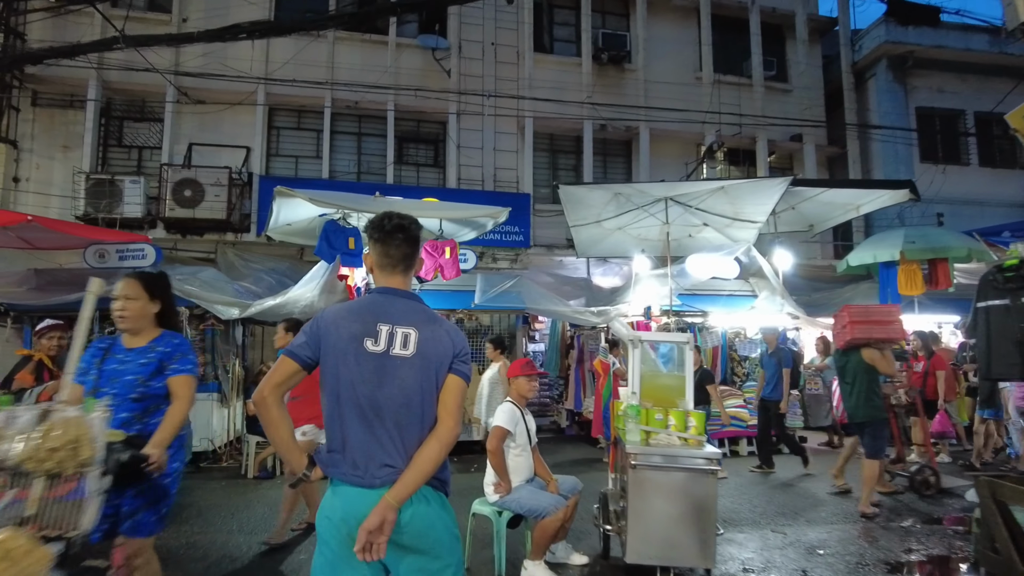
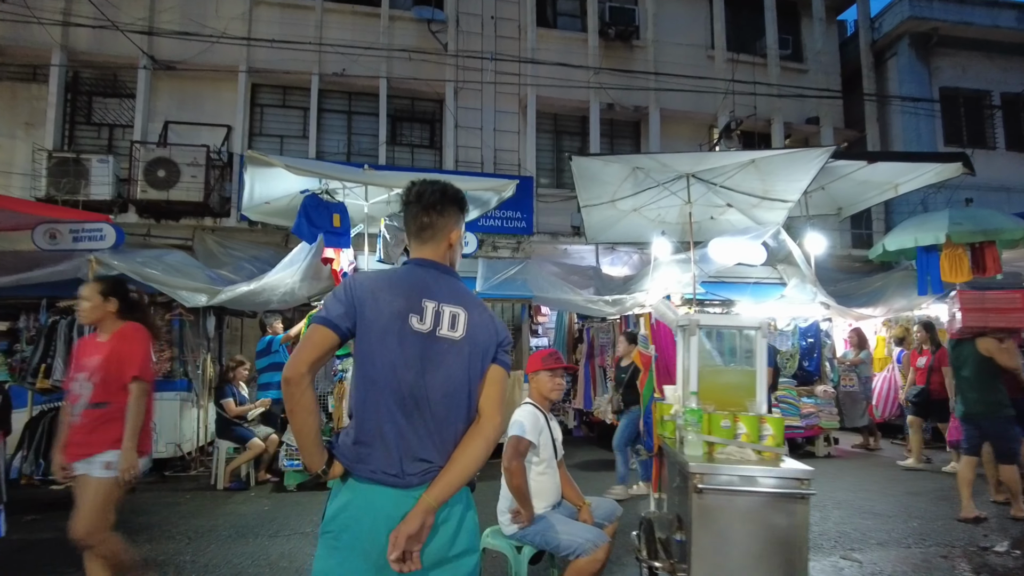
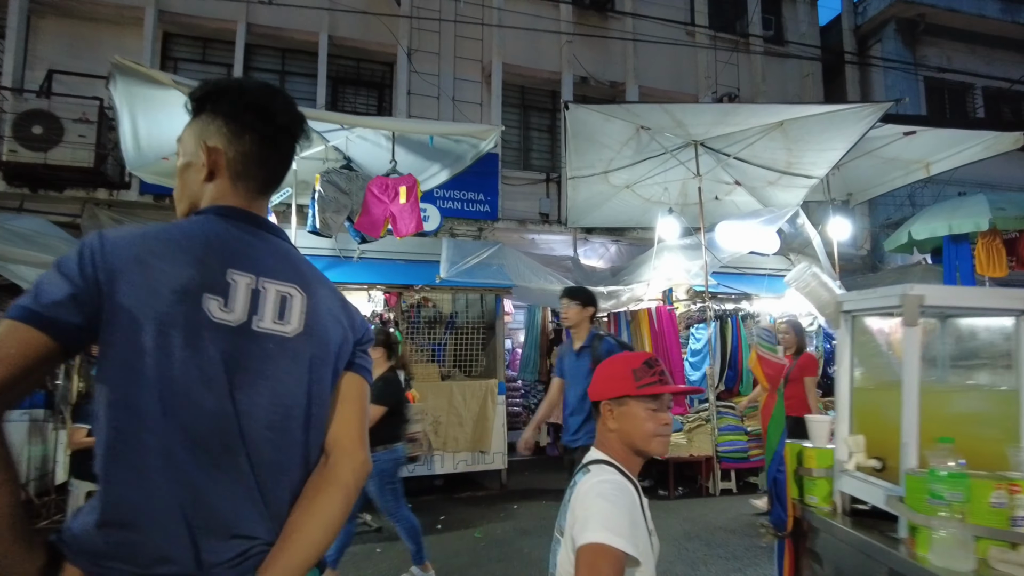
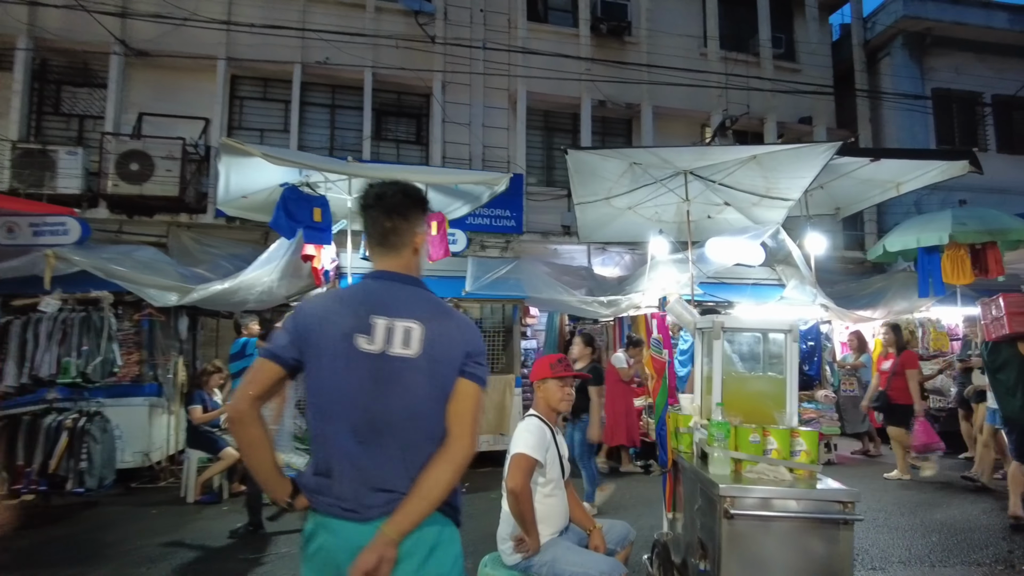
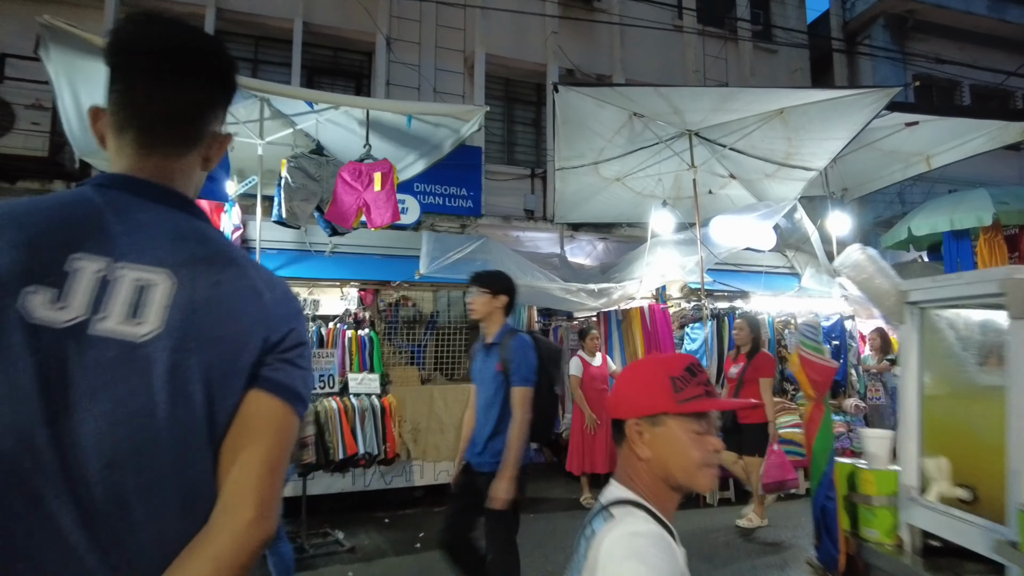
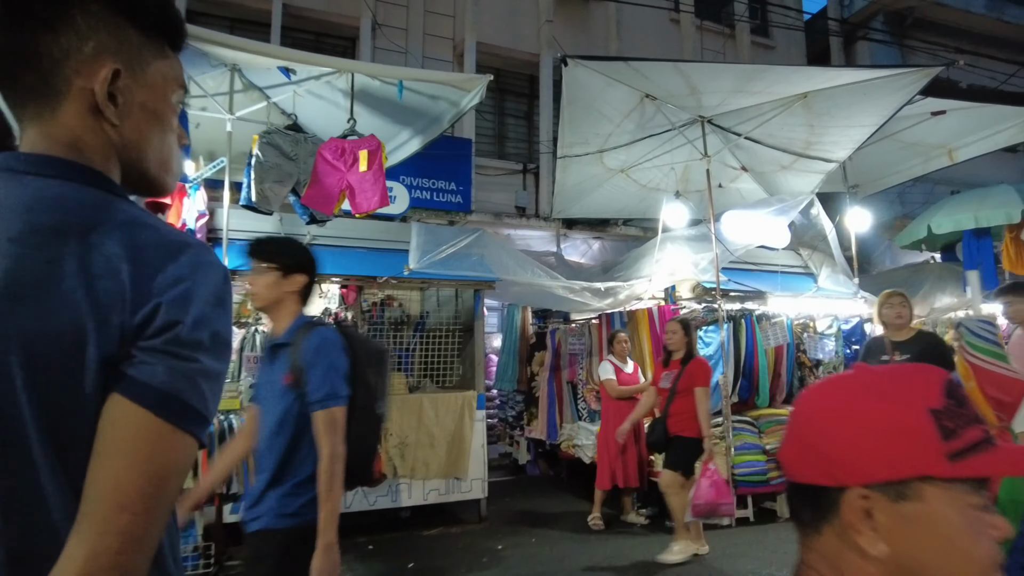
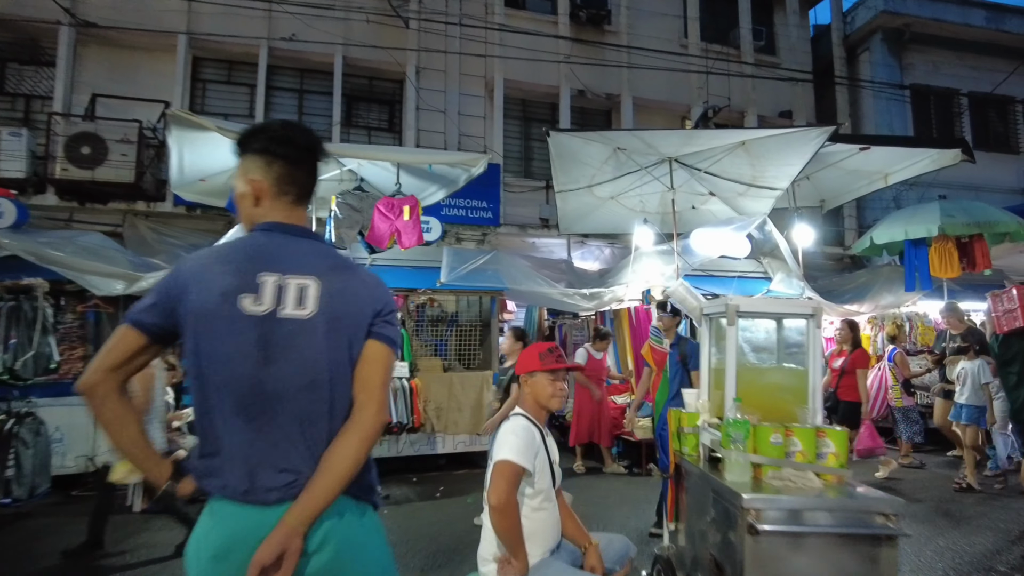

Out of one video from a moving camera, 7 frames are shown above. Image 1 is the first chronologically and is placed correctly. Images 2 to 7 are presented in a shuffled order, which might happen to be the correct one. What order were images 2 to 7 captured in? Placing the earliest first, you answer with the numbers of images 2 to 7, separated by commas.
2, 4, 7, 3, 5, 6
